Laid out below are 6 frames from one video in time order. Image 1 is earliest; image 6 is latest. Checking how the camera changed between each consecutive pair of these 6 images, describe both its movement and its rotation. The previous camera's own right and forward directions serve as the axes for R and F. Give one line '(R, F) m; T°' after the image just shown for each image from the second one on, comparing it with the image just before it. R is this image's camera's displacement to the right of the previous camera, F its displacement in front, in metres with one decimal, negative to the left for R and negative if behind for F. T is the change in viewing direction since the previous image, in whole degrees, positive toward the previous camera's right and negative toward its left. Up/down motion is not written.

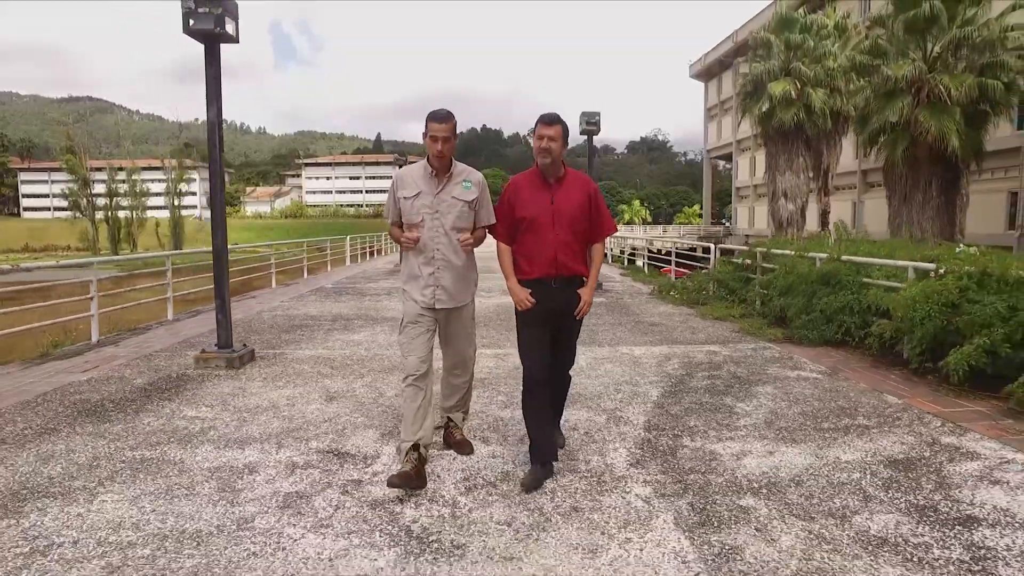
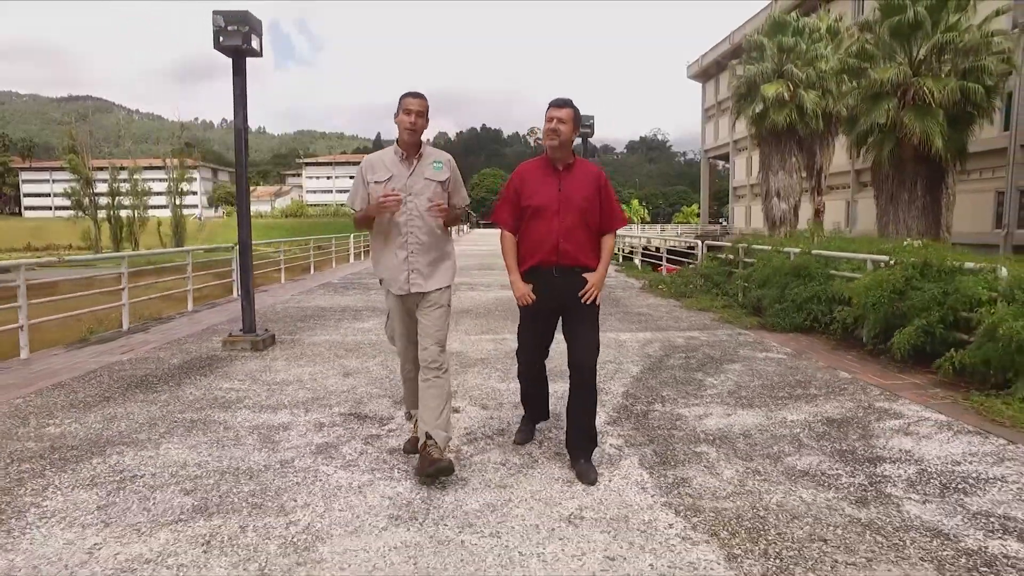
(0.0, -0.6) m; 0°
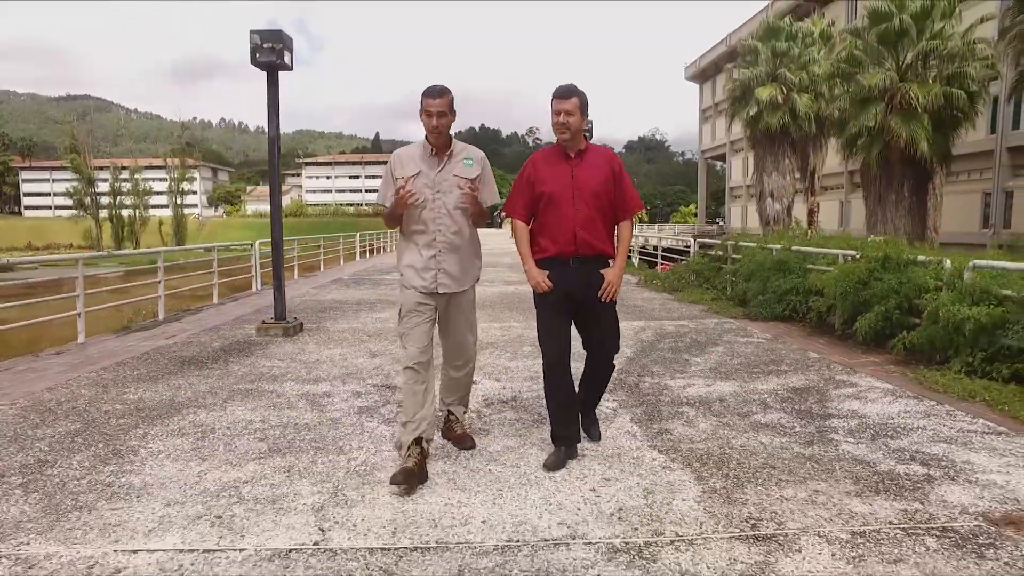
(-0.1, -0.7) m; 0°
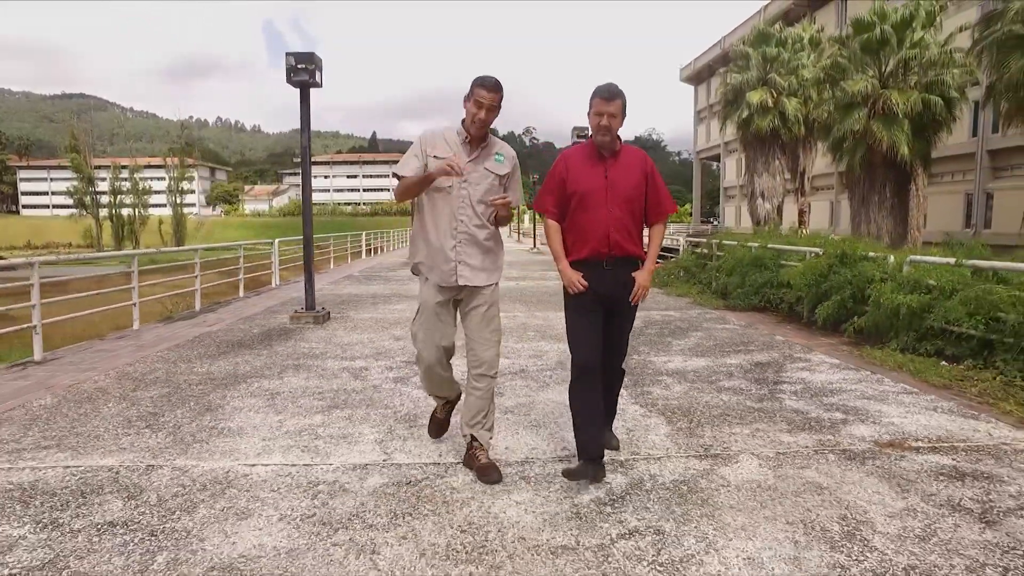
(-0.1, -0.9) m; 0°
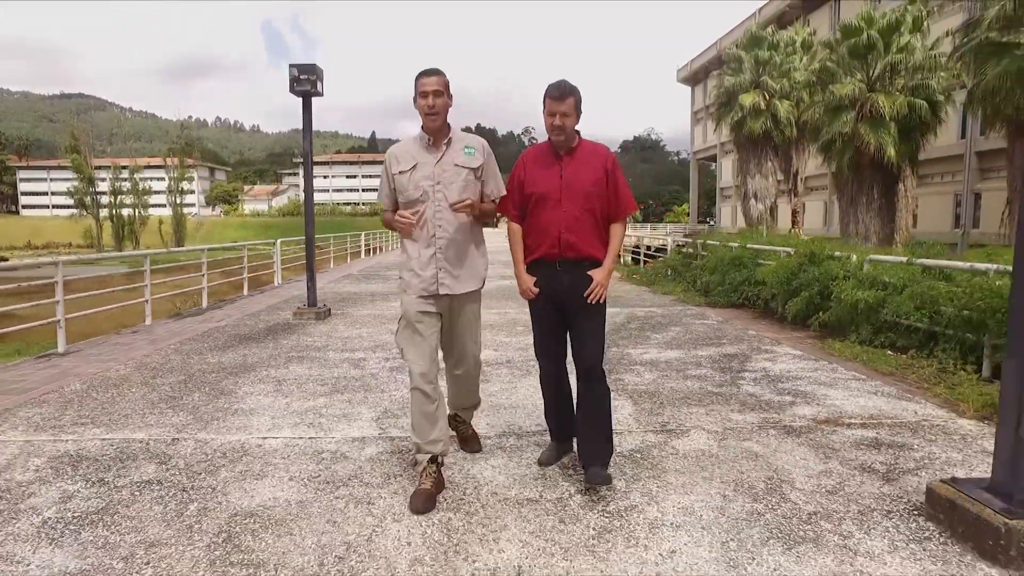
(+0.1, -0.5) m; 0°
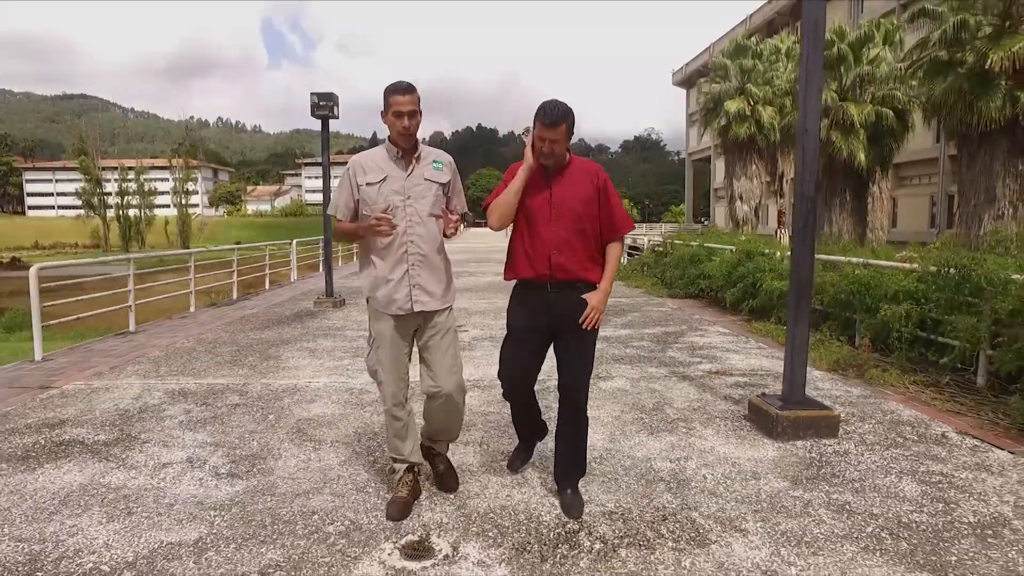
(+0.2, -1.4) m; 0°
